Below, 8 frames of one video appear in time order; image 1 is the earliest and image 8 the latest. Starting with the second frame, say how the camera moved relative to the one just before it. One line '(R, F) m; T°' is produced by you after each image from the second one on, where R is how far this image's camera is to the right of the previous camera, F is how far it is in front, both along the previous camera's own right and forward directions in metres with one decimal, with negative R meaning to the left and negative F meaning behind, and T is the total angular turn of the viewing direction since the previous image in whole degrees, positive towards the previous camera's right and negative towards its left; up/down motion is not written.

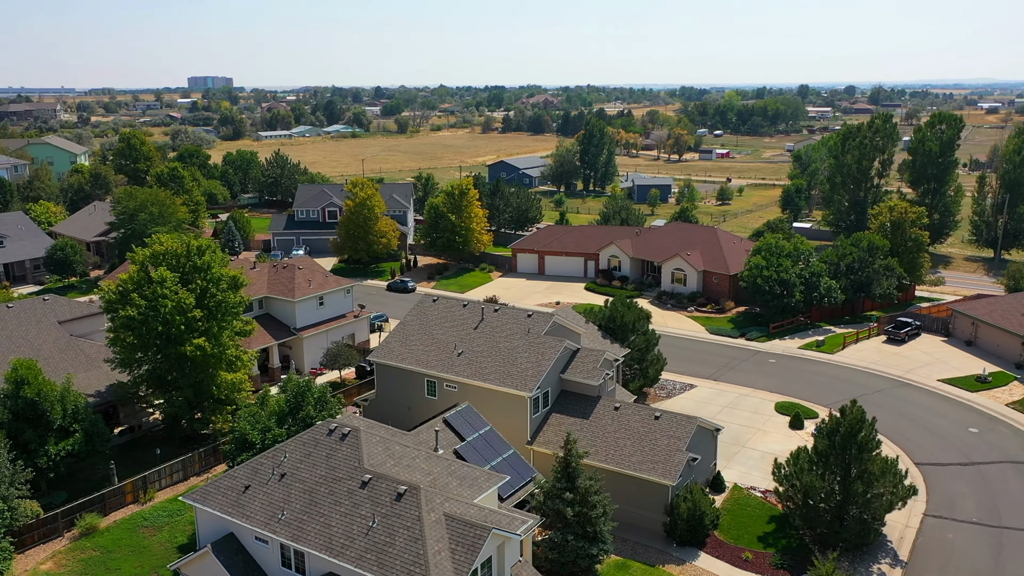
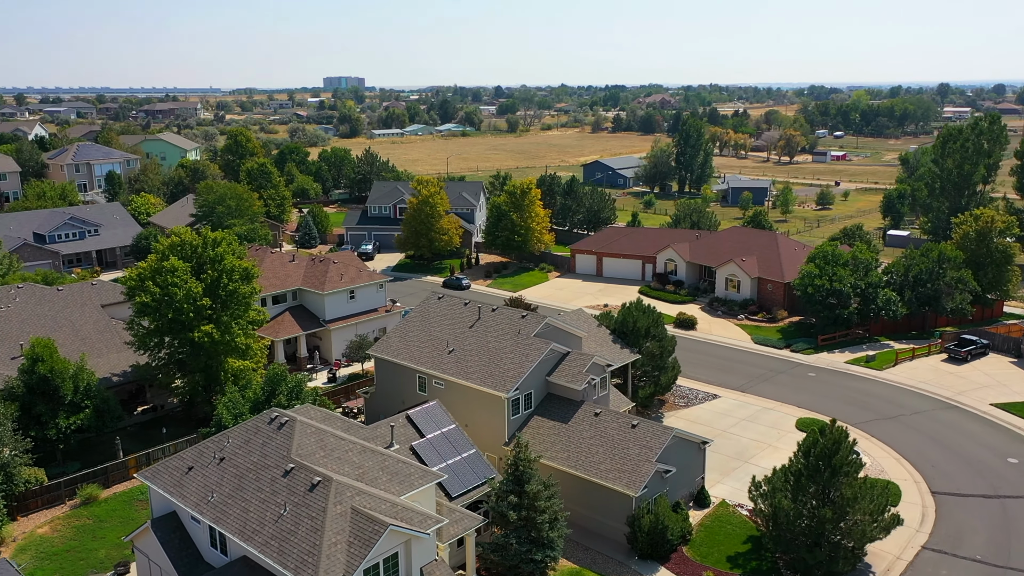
(+4.8, +0.4) m; -8°
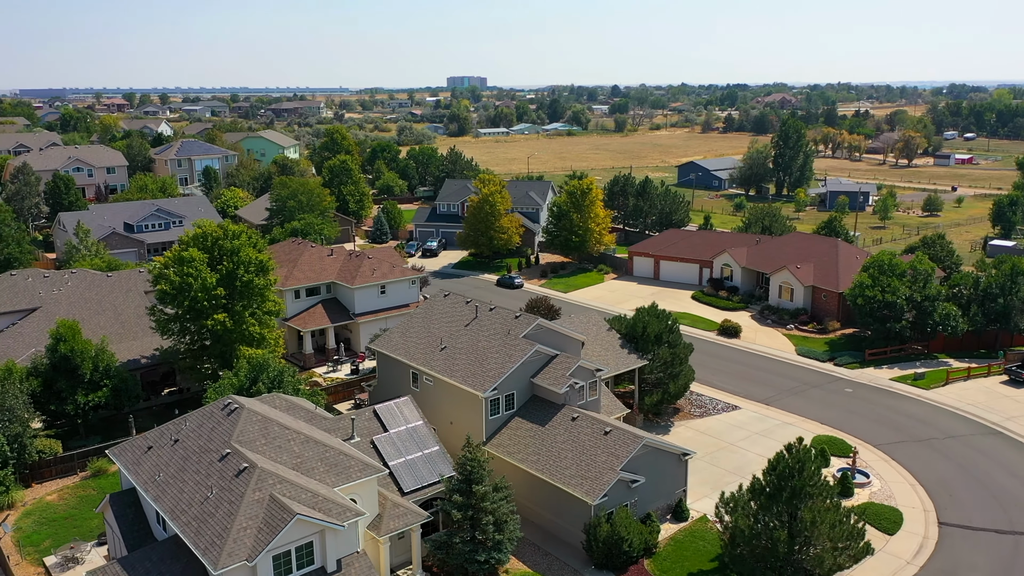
(+4.7, +0.4) m; -8°
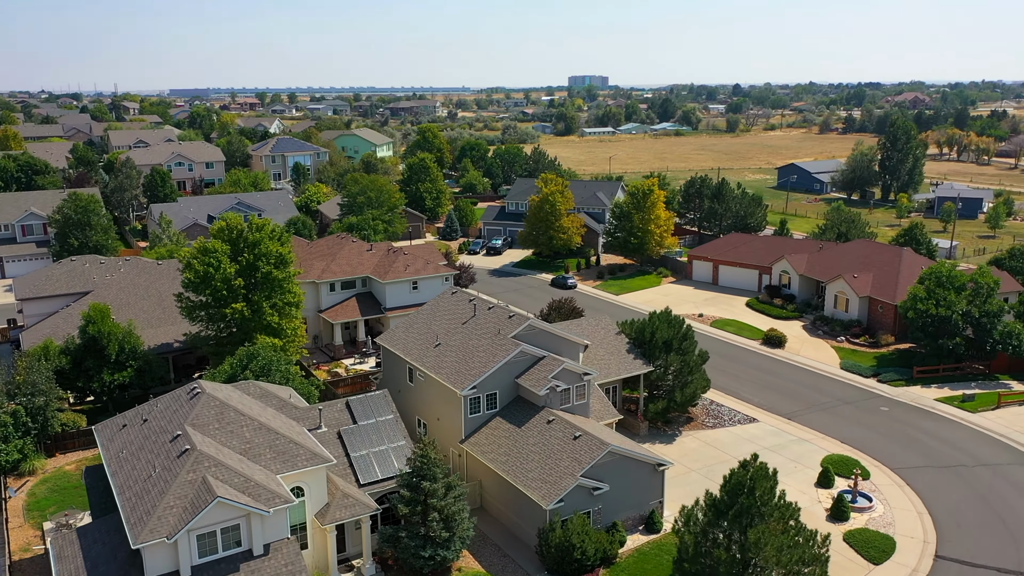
(+4.7, +0.4) m; -8°
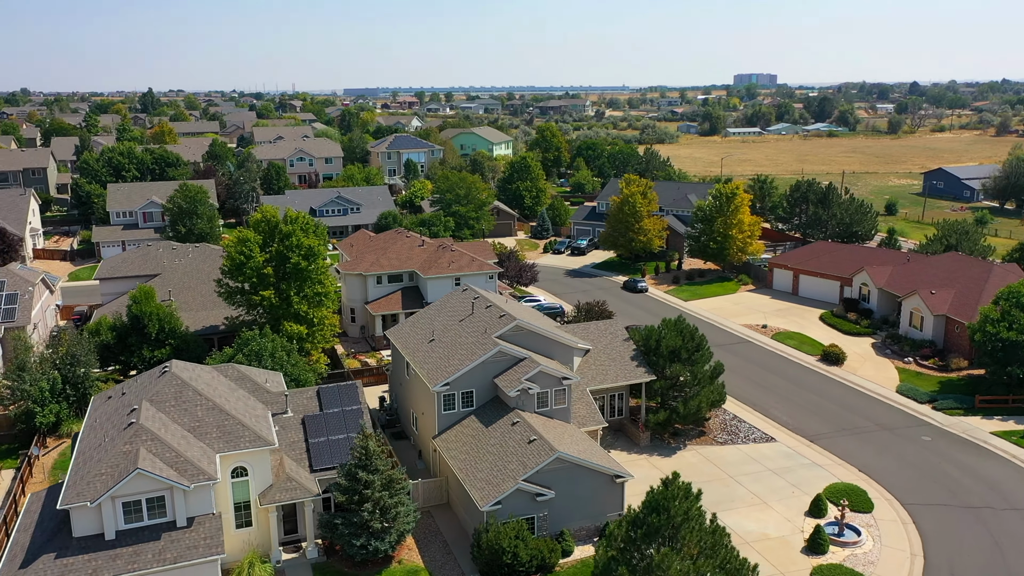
(+6.2, +0.7) m; -11°
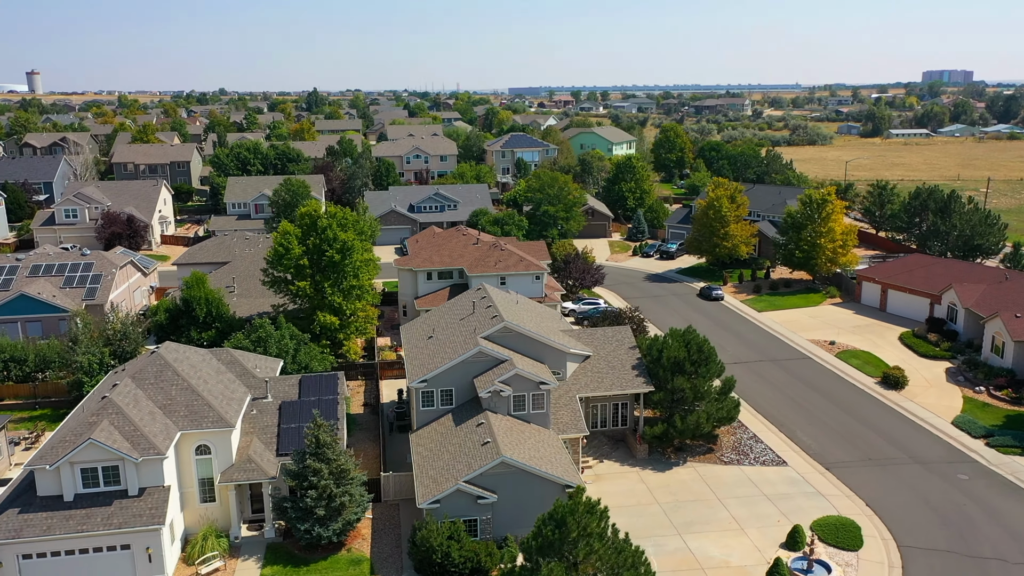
(+6.3, +0.7) m; -11°
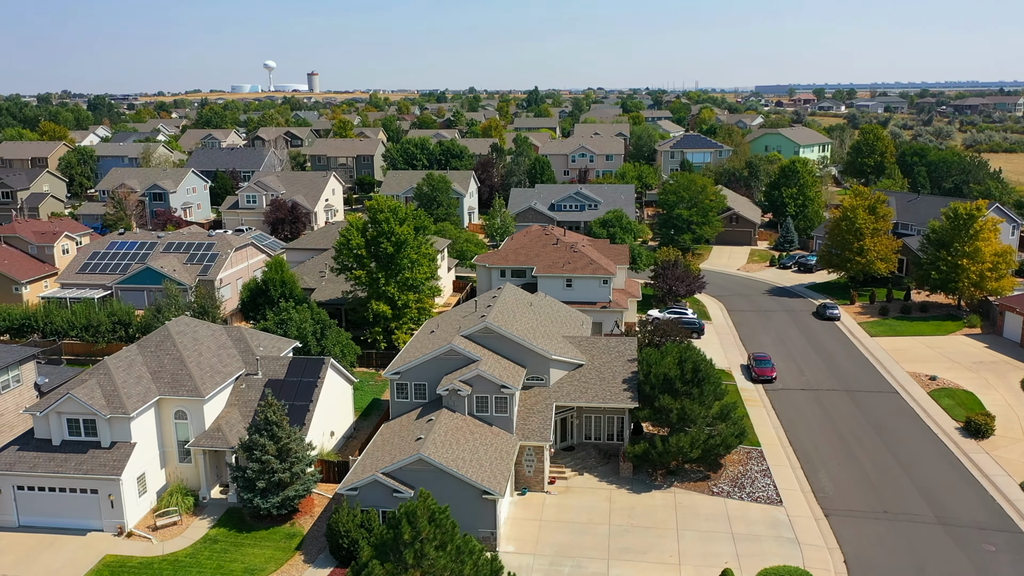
(+9.2, +1.5) m; -16°
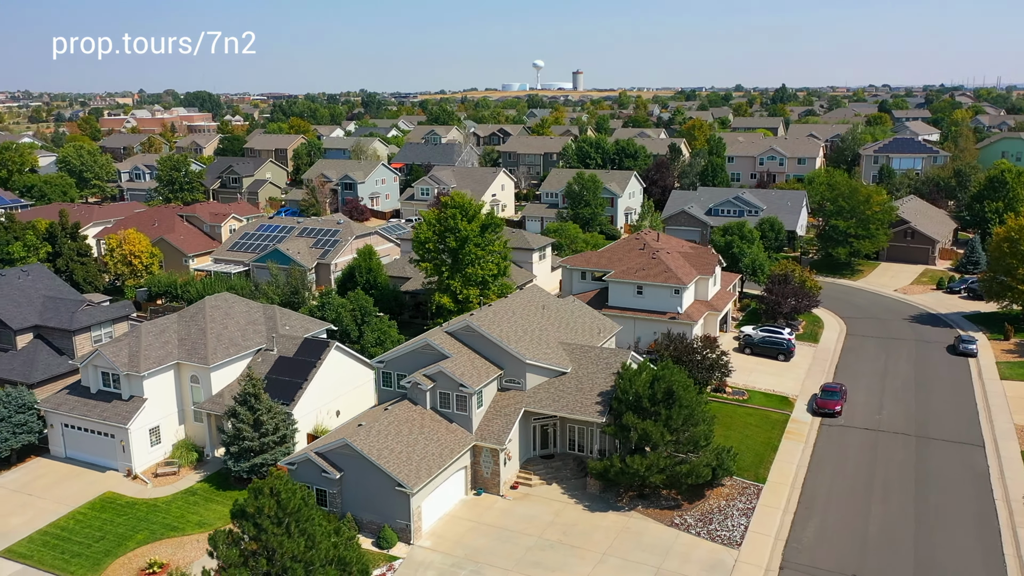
(+10.1, +1.6) m; -18°
